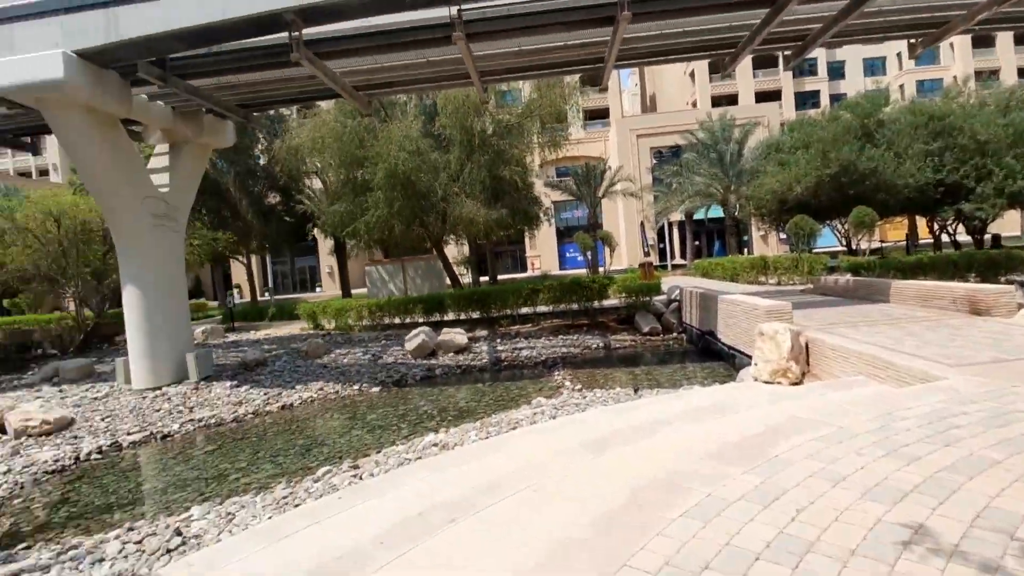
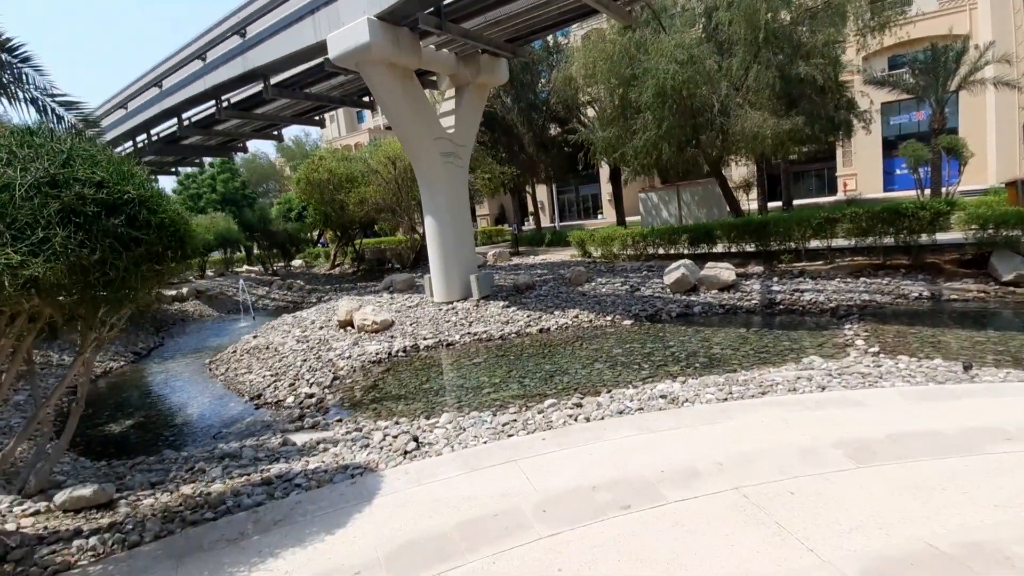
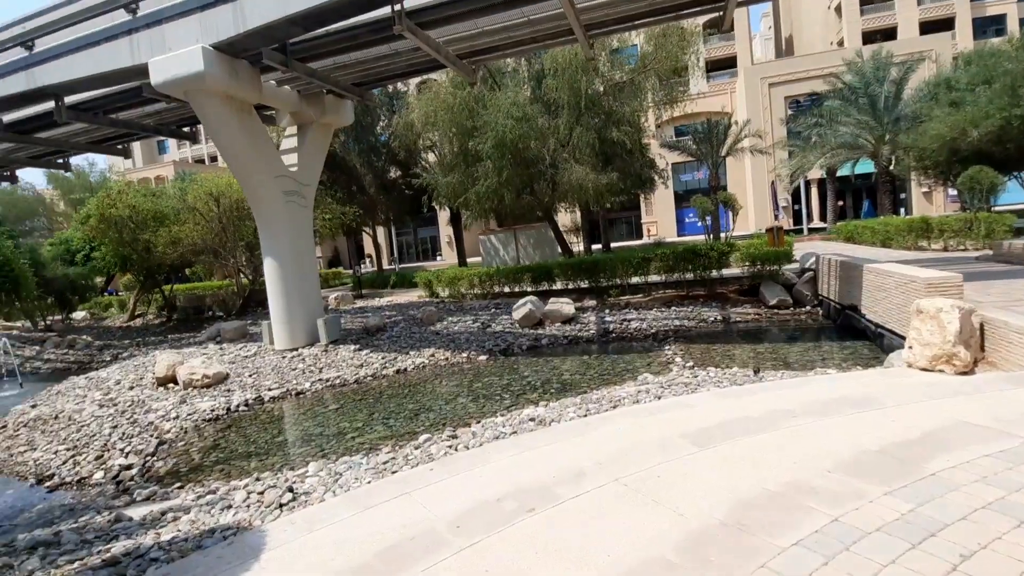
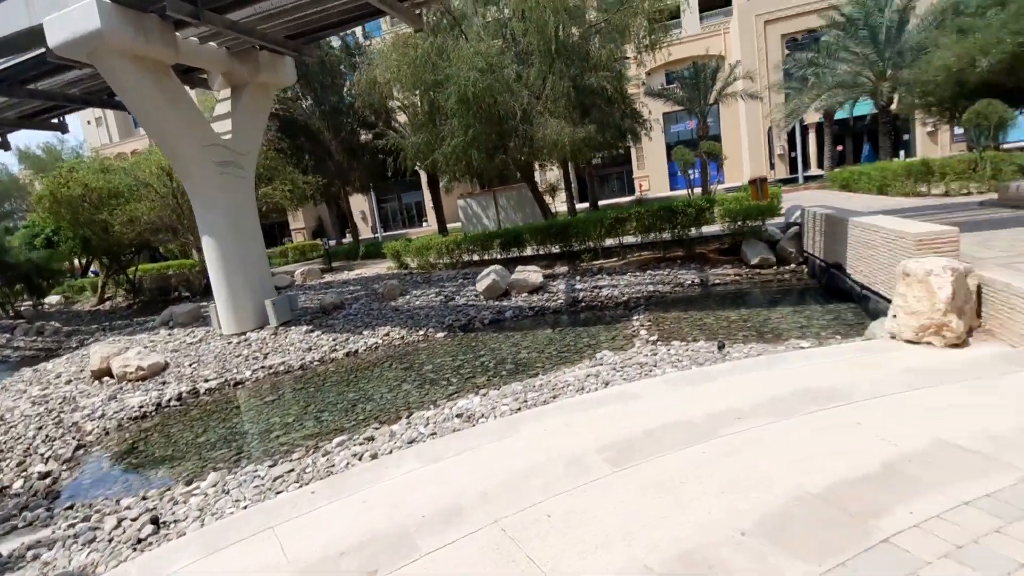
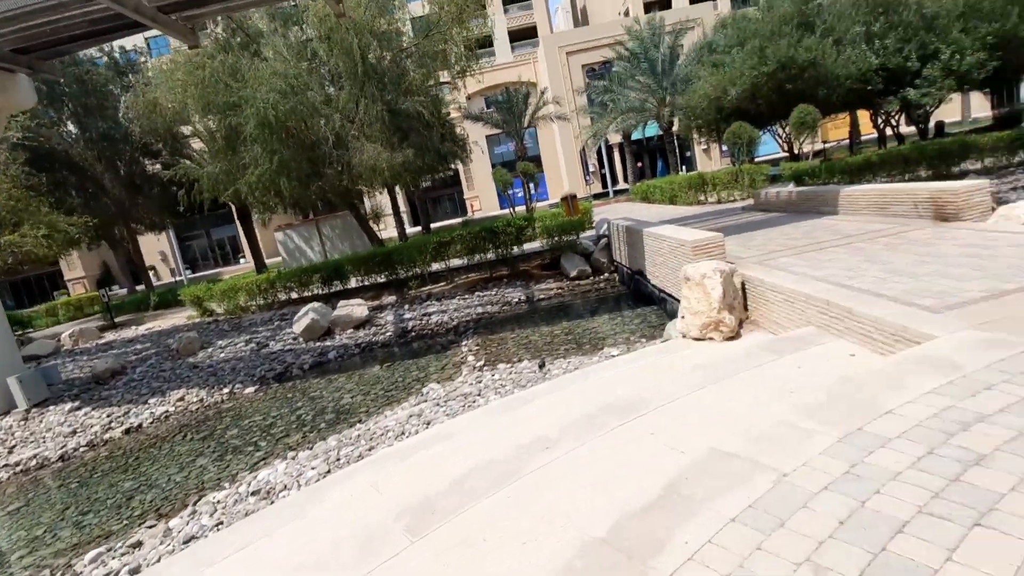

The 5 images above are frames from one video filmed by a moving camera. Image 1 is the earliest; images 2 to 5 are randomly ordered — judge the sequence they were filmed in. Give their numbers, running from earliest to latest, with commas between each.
3, 2, 4, 5
